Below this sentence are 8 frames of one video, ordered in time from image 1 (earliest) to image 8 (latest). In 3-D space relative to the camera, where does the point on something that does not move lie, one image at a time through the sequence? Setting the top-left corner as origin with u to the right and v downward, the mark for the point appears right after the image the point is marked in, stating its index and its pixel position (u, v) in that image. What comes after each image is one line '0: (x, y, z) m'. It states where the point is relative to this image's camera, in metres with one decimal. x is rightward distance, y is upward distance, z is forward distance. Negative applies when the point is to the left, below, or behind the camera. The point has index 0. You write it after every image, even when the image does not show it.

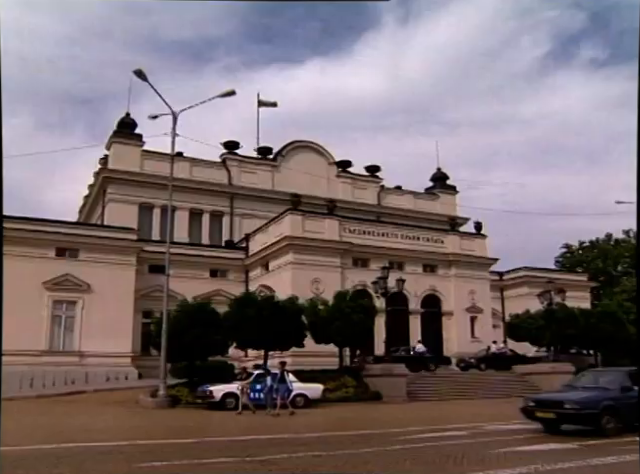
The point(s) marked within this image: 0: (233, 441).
0: (-3.1, -6.9, +18.7) m
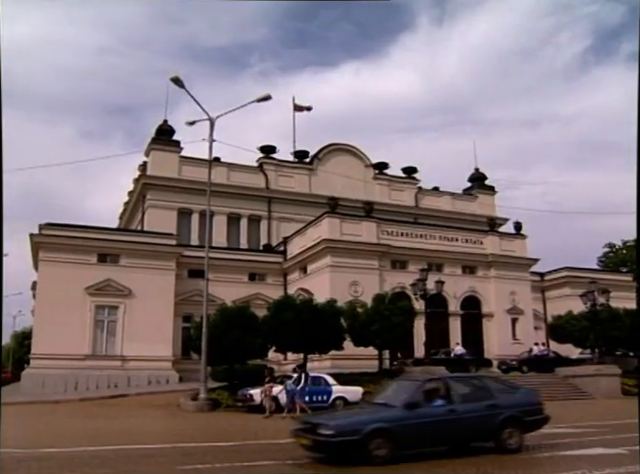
0: (-1.5, -7.0, +18.7) m
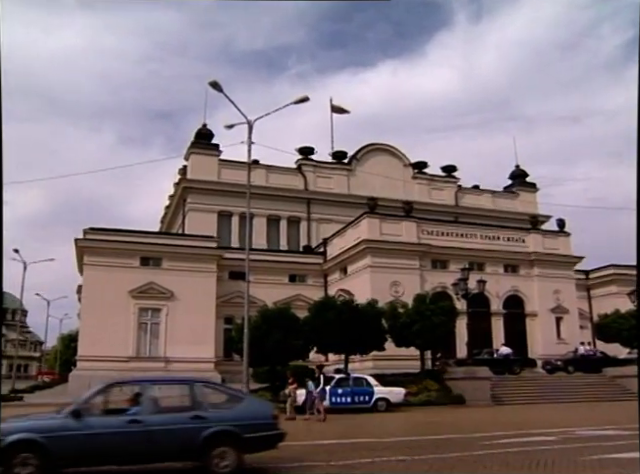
0: (+0.2, -7.1, +18.7) m
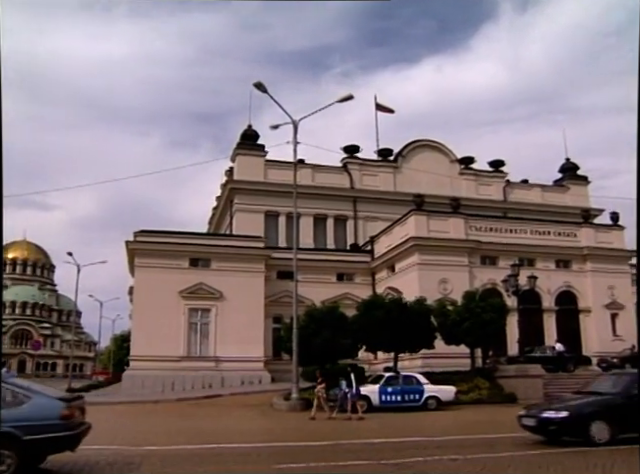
0: (+2.3, -7.0, +18.6) m
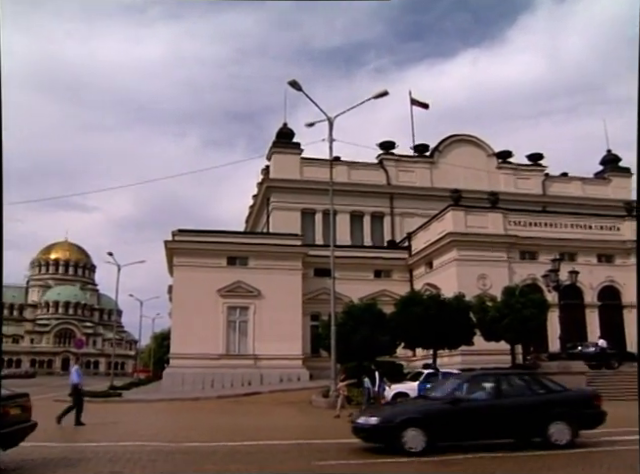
0: (+3.8, -6.8, +18.5) m
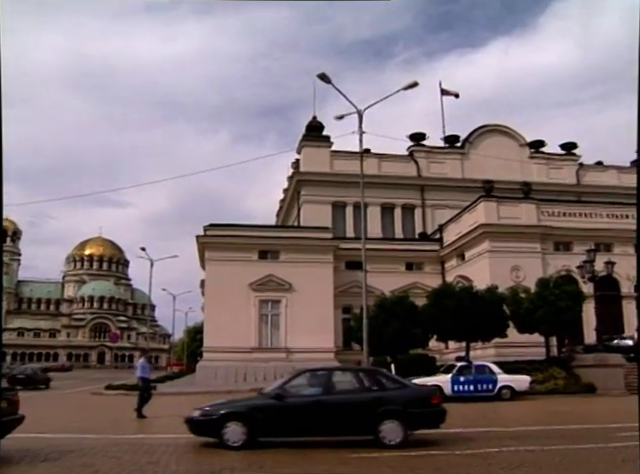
0: (+5.1, -6.5, +18.4) m
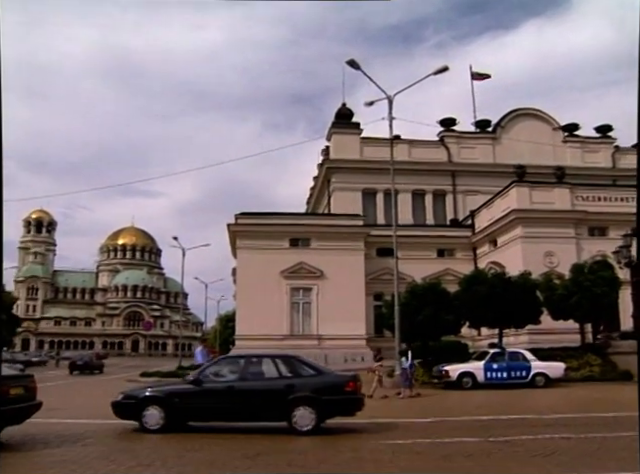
0: (+6.4, -5.9, +18.3) m
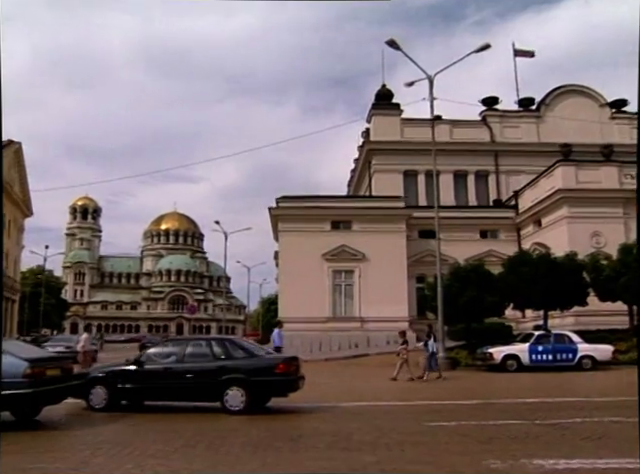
0: (+8.0, -5.1, +18.1) m
